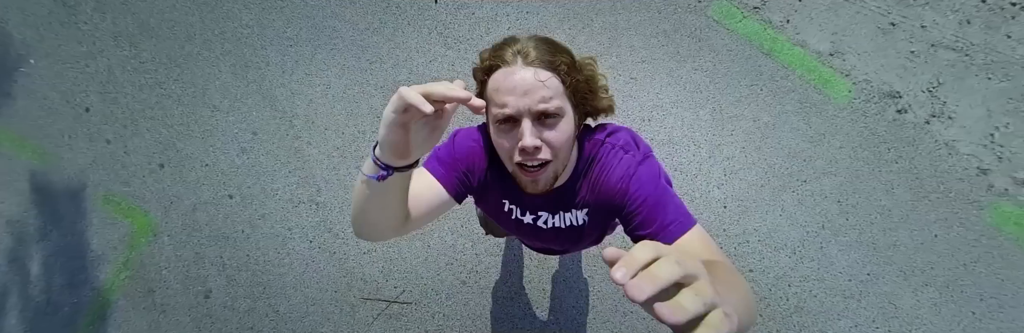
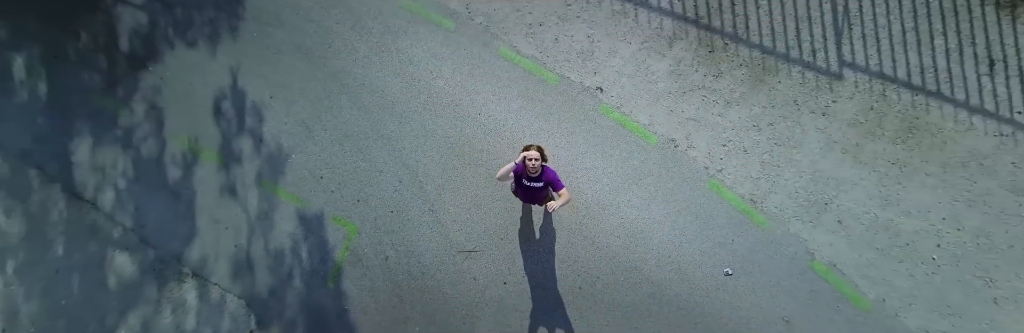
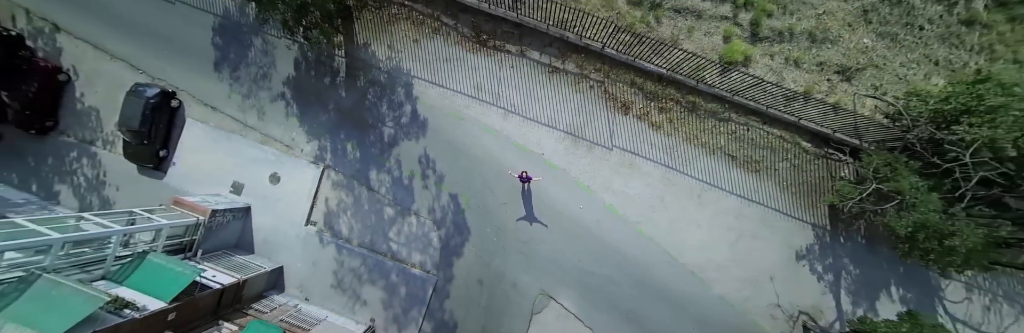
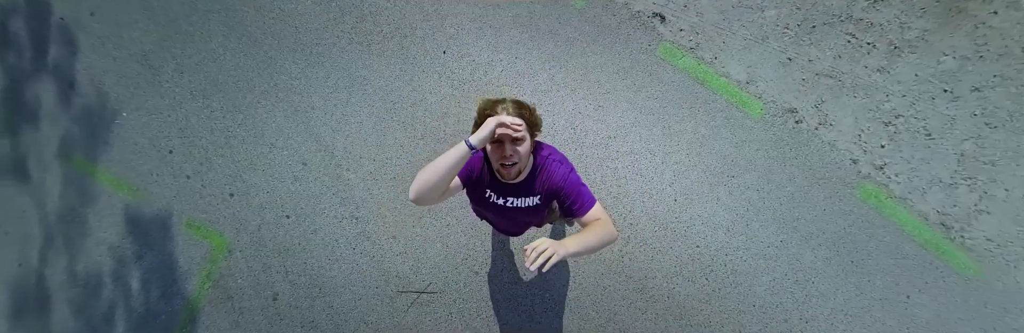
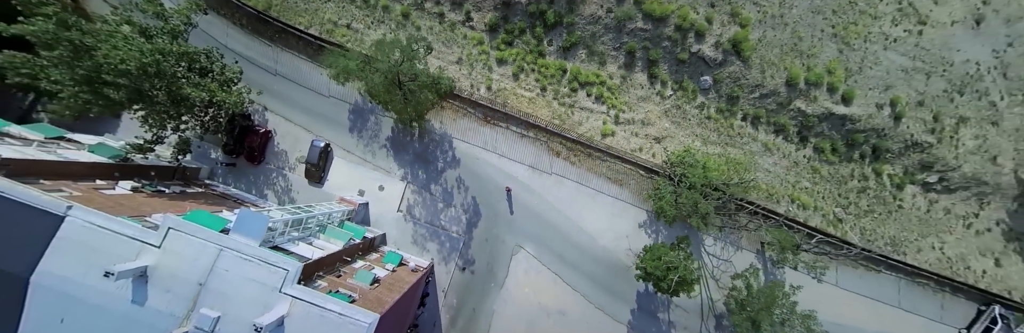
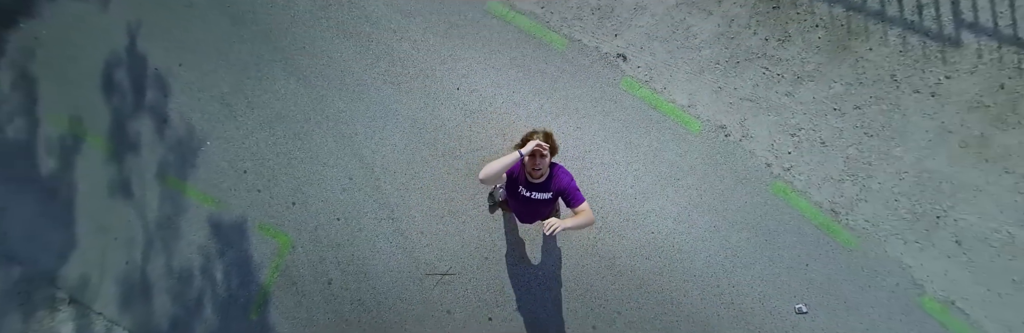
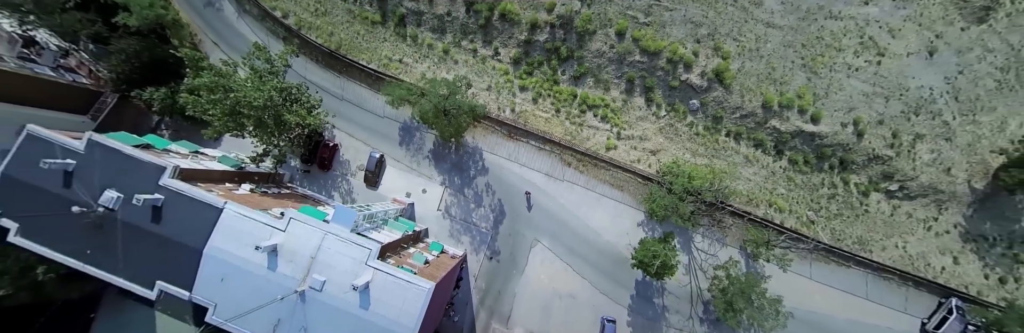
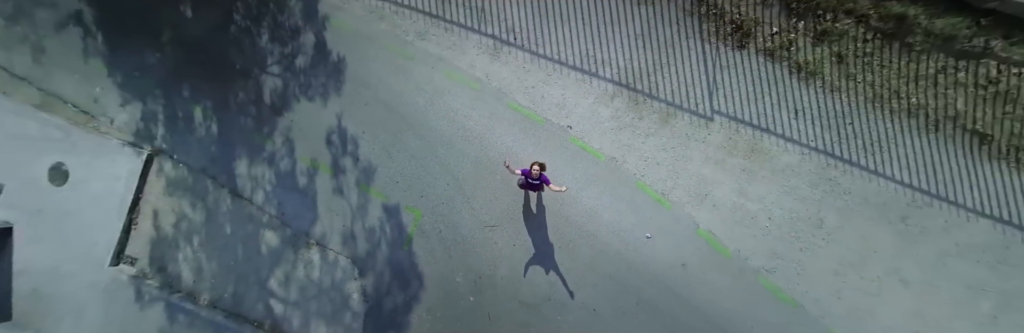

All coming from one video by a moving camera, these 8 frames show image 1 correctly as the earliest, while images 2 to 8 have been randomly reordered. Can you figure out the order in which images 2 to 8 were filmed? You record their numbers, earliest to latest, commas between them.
4, 6, 2, 8, 3, 5, 7
